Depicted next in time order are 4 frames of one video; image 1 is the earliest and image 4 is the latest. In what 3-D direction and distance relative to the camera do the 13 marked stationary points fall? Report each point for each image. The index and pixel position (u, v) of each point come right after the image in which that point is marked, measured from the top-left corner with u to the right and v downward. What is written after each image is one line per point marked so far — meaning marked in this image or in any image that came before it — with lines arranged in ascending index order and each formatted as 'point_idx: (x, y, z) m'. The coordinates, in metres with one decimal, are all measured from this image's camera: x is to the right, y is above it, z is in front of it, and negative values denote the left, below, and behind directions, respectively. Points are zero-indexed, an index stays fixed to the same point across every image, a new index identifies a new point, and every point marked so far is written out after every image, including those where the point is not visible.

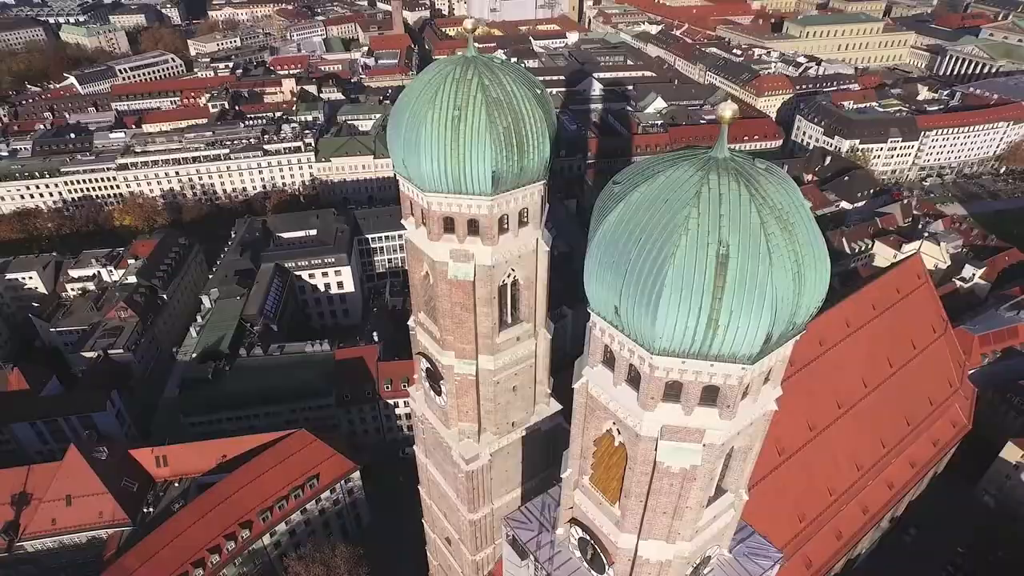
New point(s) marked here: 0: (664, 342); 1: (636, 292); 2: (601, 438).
0: (+3.8, -1.3, +14.9) m
1: (+3.0, 0.0, +14.7) m
2: (+2.9, -4.8, +19.4) m
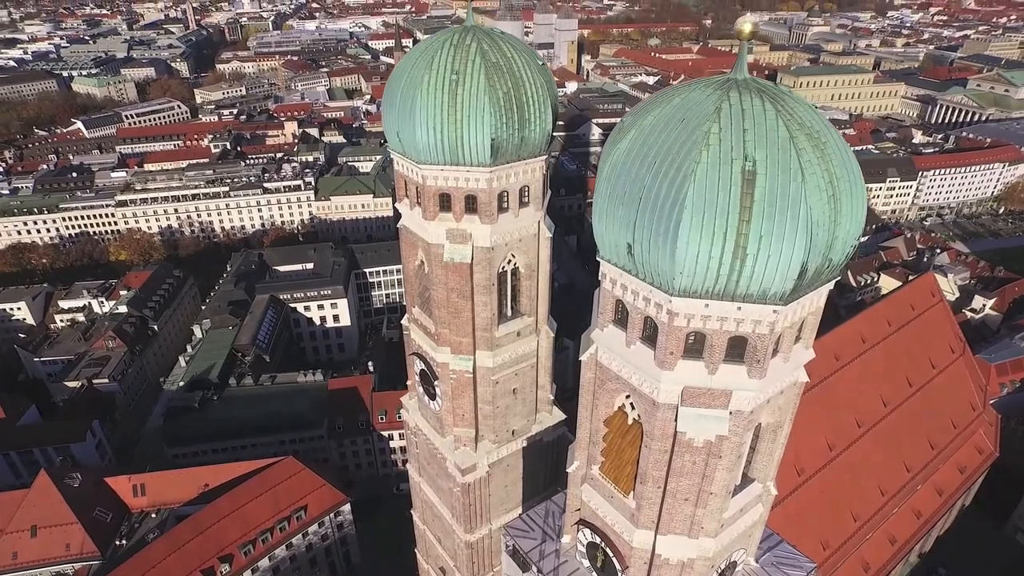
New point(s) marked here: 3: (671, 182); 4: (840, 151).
0: (+3.8, +0.2, +13.2) m
1: (+3.1, +1.5, +13.1) m
2: (+2.9, -3.7, +17.3) m
3: (+3.3, +2.2, +12.7) m
4: (+7.1, +2.9, +12.9) m
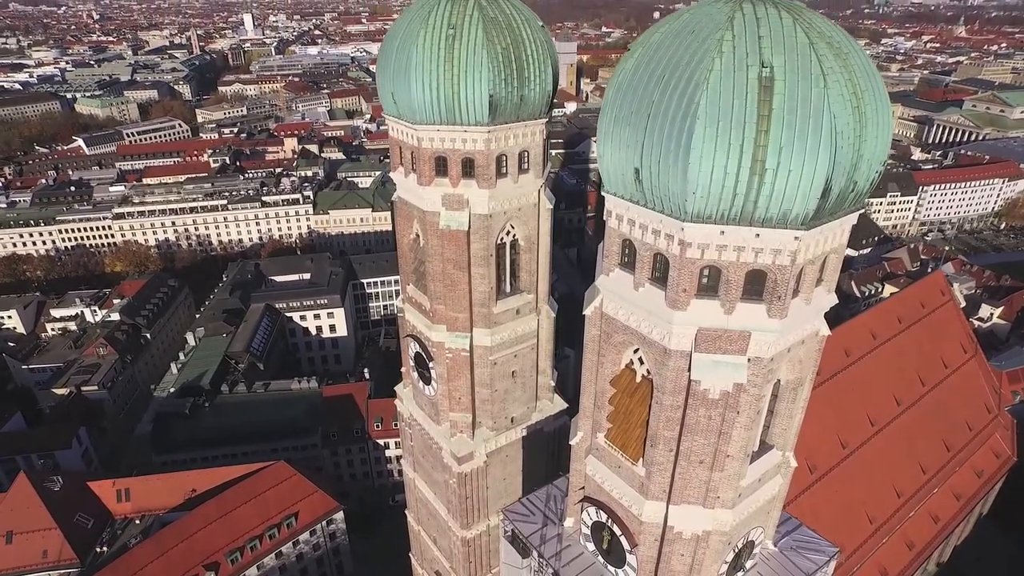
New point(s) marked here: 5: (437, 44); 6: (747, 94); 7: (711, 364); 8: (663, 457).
0: (+3.7, +1.7, +12.1) m
1: (+3.0, +3.0, +12.1) m
2: (+2.9, -2.3, +16.1) m
3: (+3.3, +3.8, +11.7) m
4: (+7.0, +4.5, +12.0) m
5: (-2.5, +8.0, +19.7) m
6: (+4.4, +3.7, +11.3) m
7: (+4.5, -1.8, +13.7) m
8: (+3.8, -4.3, +15.3) m
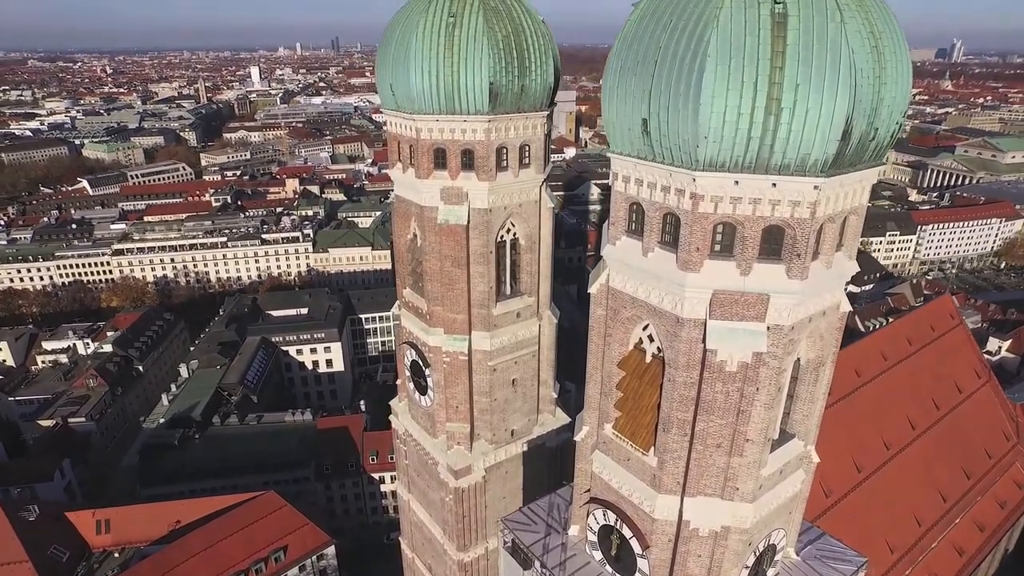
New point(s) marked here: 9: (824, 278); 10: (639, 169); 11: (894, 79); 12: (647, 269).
0: (+3.8, +2.6, +11.4) m
1: (+3.0, +3.9, +11.5) m
2: (+2.9, -1.7, +15.1) m
3: (+3.3, +4.7, +11.2) m
4: (+7.0, +5.4, +11.5) m
5: (-2.5, +8.3, +19.5) m
6: (+4.4, +4.6, +10.8) m
7: (+4.6, -1.0, +12.8) m
8: (+3.9, -3.6, +14.2) m
9: (+6.7, +0.2, +13.0) m
10: (+2.7, +2.5, +13.1) m
11: (+7.3, +4.0, +11.5) m
12: (+3.0, +0.4, +13.5) m
